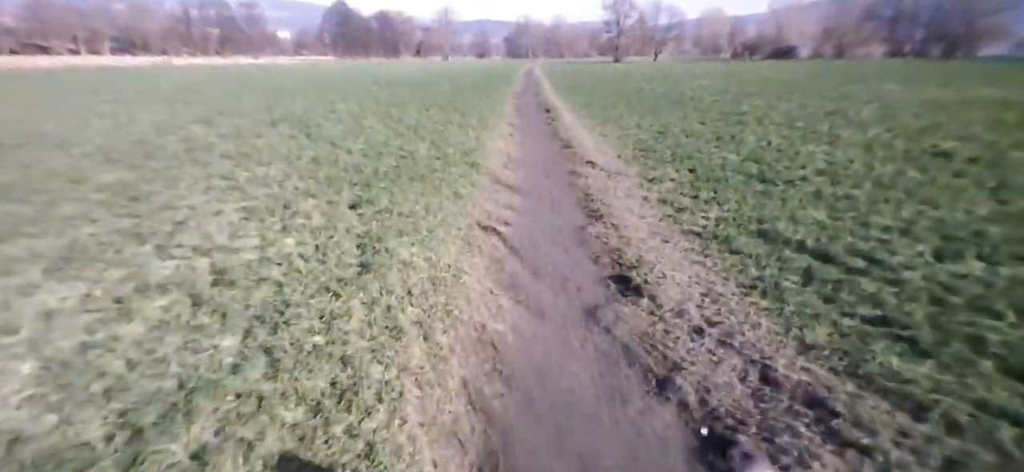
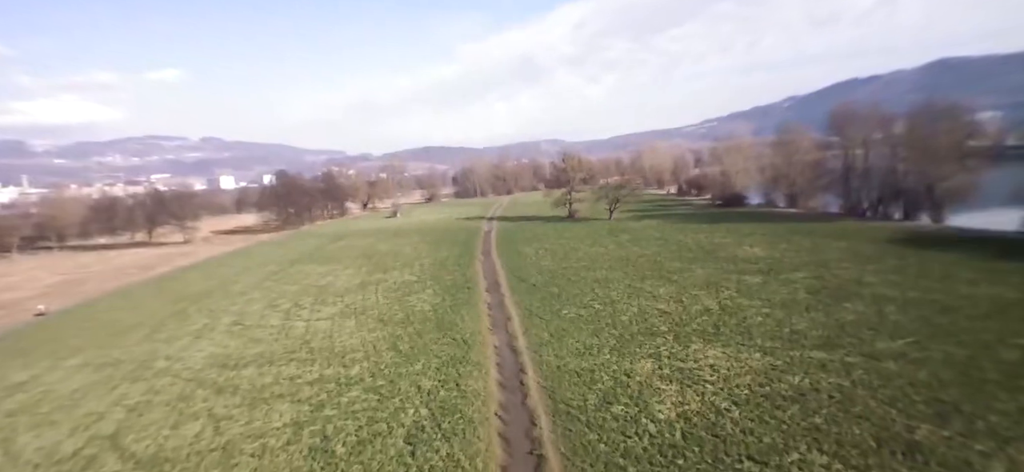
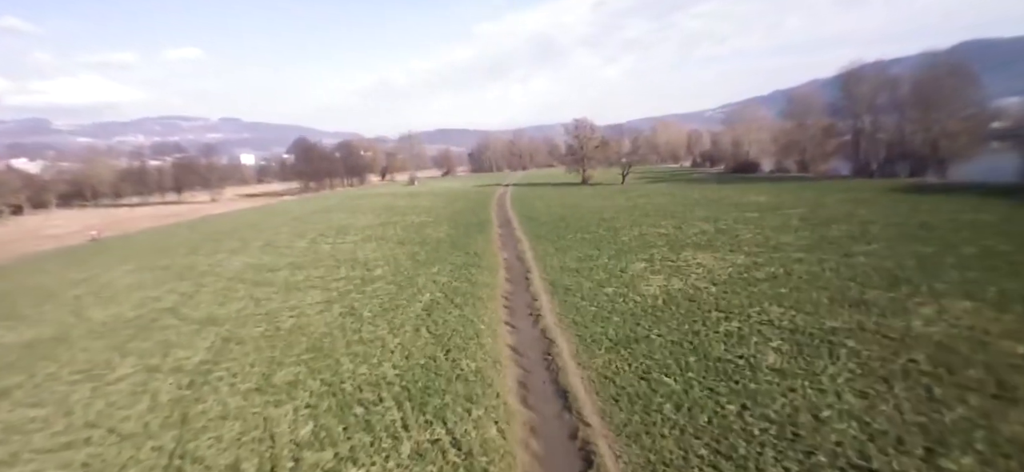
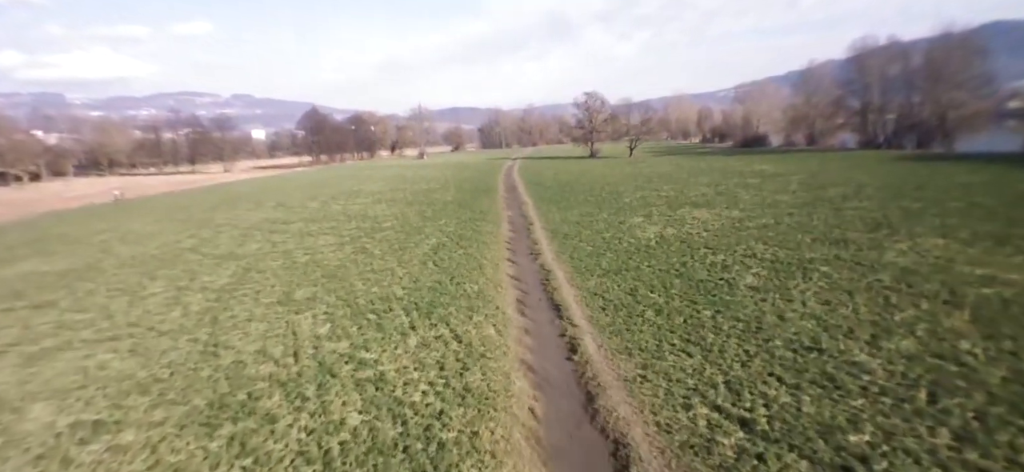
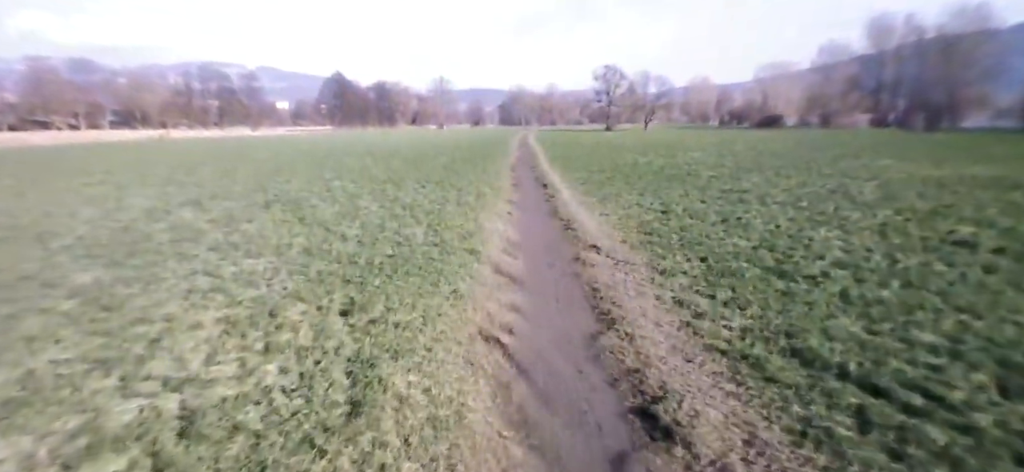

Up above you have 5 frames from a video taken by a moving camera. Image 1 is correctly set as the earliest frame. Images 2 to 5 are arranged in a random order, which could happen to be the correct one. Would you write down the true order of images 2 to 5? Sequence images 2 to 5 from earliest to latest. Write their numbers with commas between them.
5, 4, 3, 2
